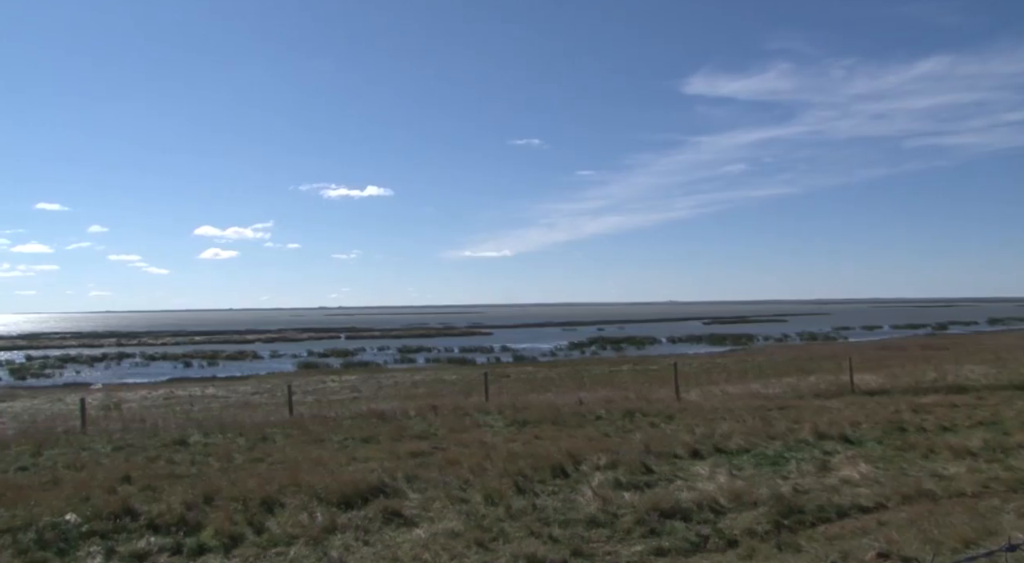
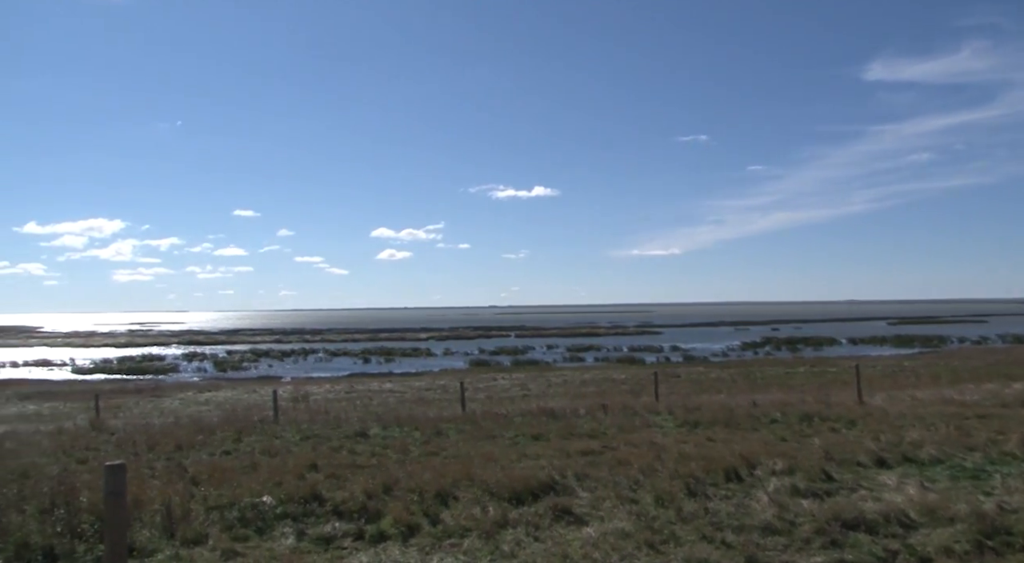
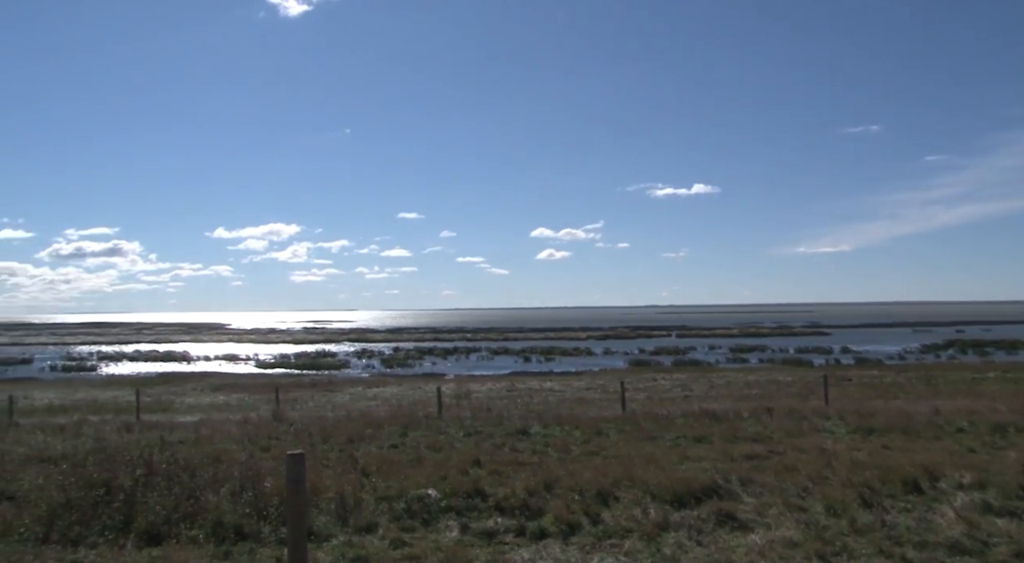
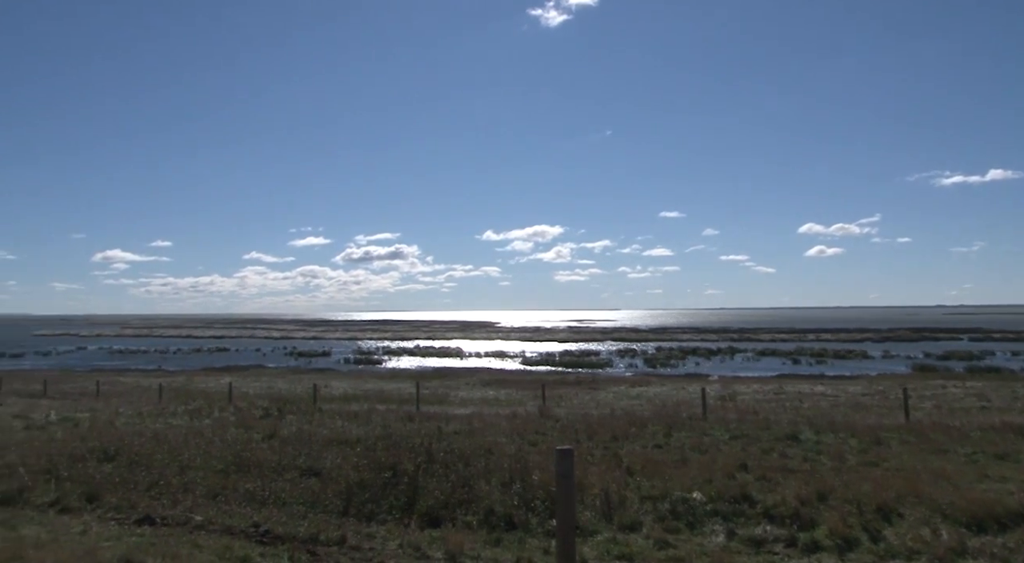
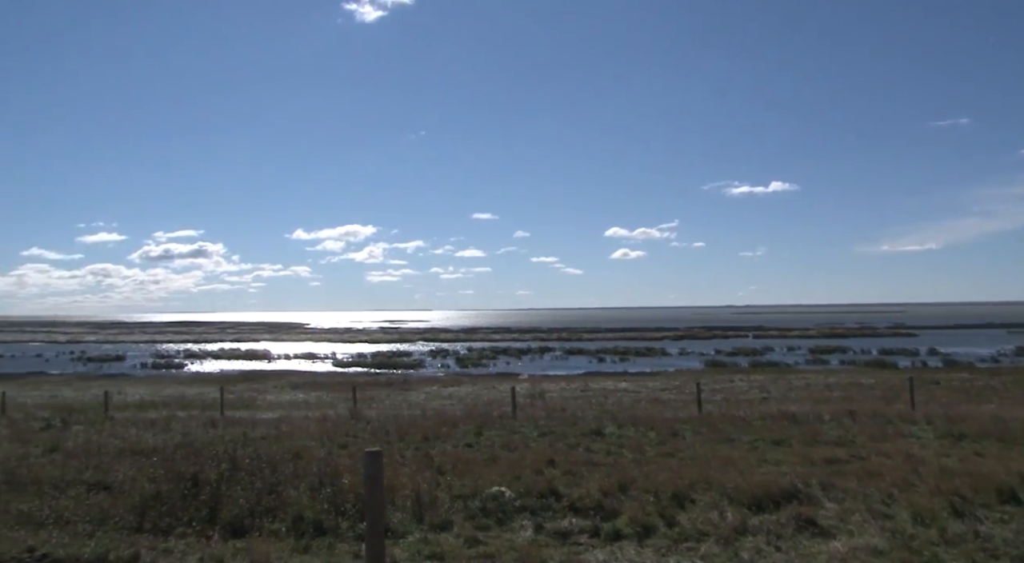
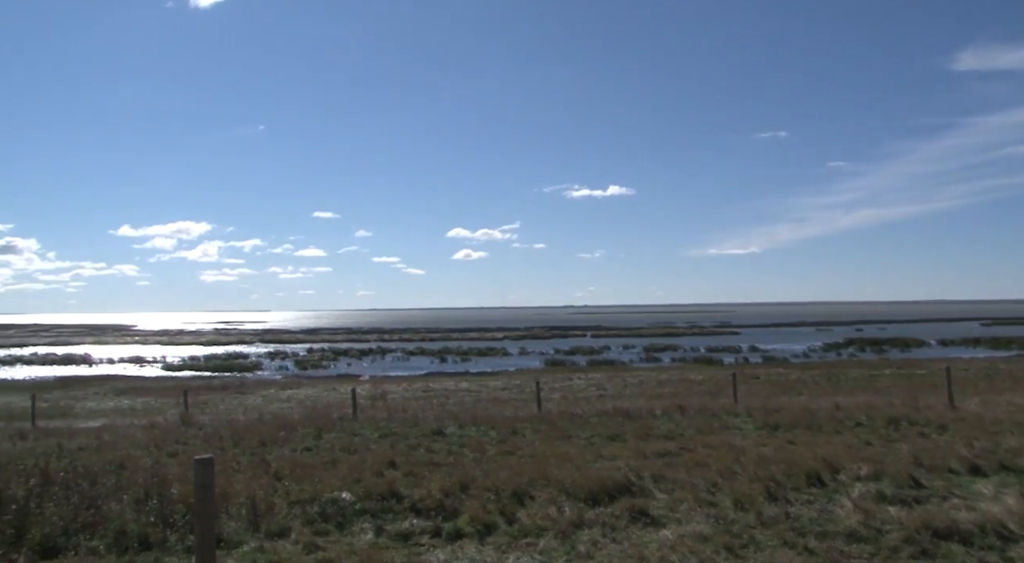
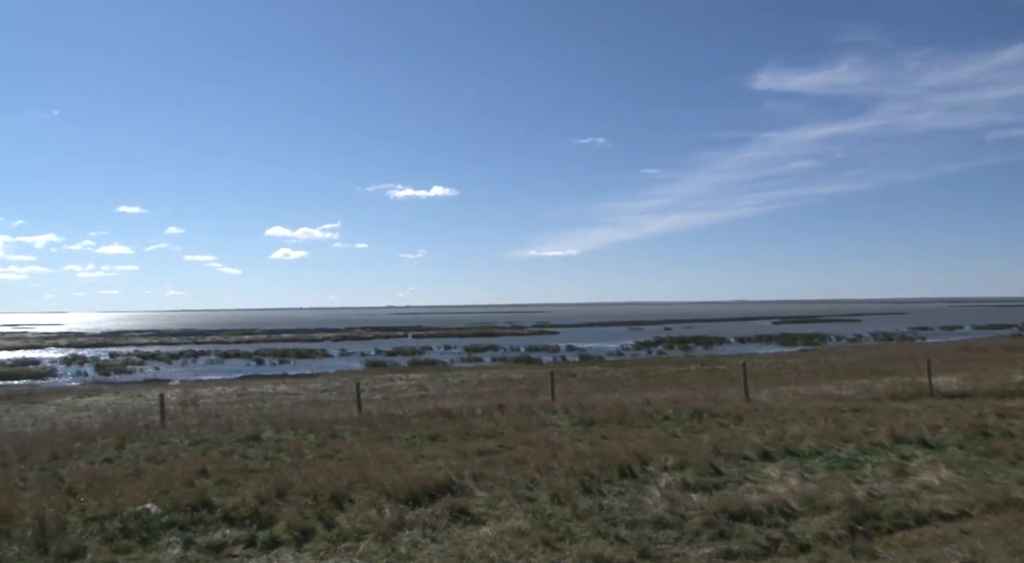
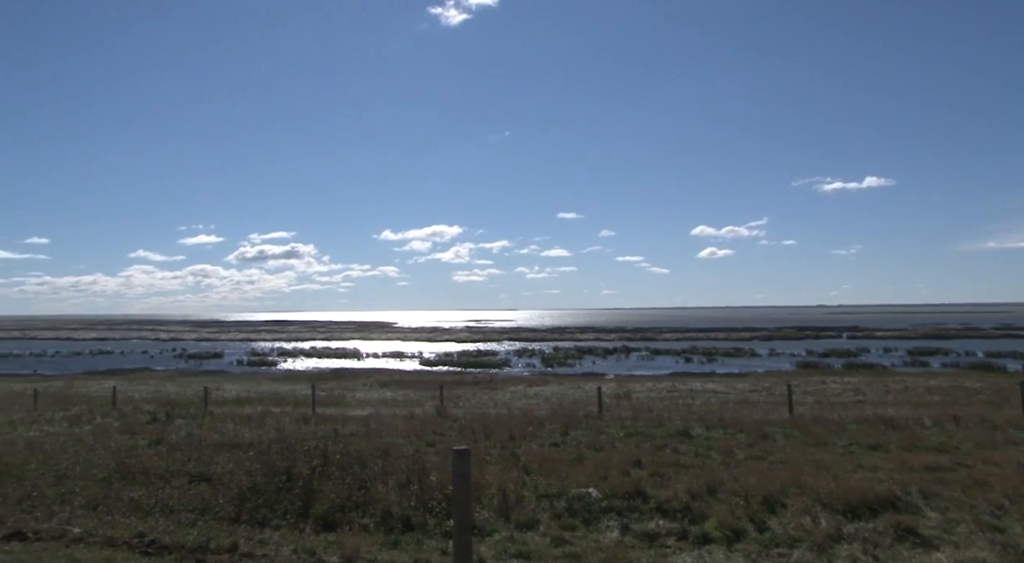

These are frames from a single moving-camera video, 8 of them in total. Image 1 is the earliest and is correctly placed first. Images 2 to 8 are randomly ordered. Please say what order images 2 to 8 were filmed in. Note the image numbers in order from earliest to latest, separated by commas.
7, 2, 6, 3, 5, 8, 4
